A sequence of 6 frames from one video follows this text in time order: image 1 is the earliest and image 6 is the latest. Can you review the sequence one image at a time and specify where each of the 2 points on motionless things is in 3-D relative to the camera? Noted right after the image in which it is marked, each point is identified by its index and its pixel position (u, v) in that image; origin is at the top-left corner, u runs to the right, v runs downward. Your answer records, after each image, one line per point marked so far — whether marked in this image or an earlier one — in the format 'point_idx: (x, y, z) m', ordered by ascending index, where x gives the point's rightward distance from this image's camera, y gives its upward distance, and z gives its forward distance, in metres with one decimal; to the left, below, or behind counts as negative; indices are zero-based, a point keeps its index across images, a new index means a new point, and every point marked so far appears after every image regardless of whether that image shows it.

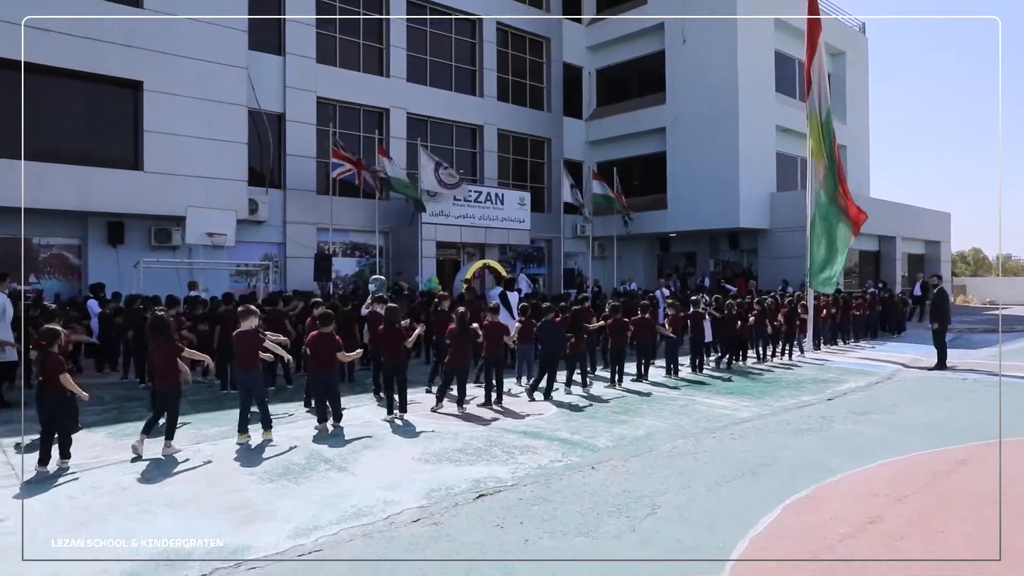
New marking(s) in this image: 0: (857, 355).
0: (+6.8, -1.4, +14.6) m
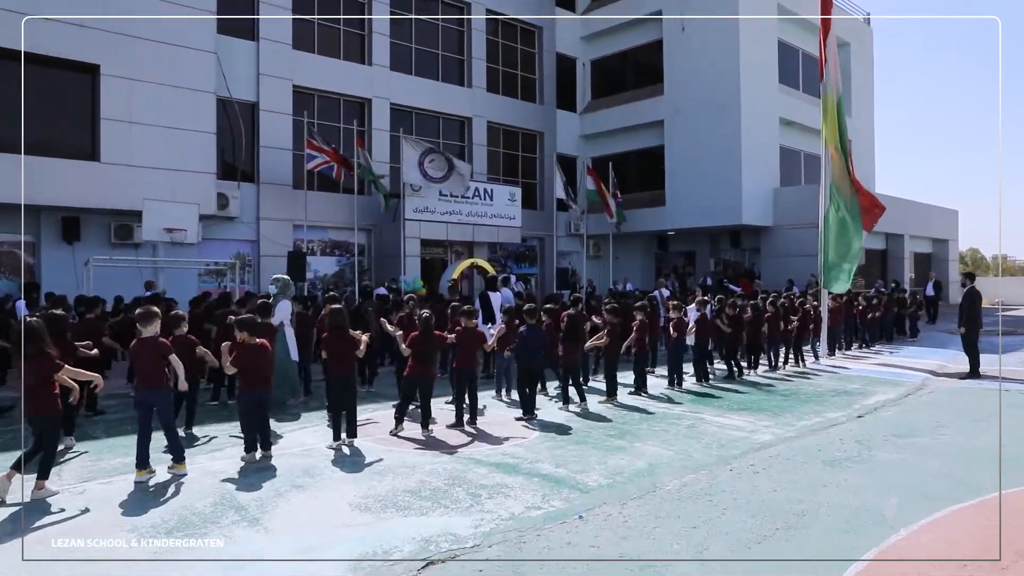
0: (+6.5, -1.4, +13.2) m
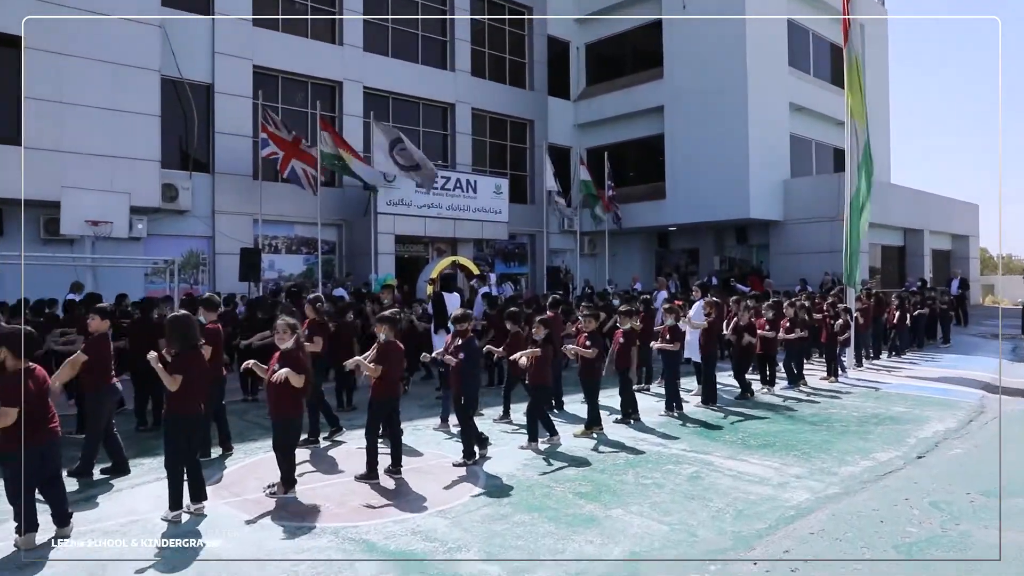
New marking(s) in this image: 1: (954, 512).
0: (+6.1, -1.3, +11.1) m
1: (+2.8, -1.4, +4.7) m
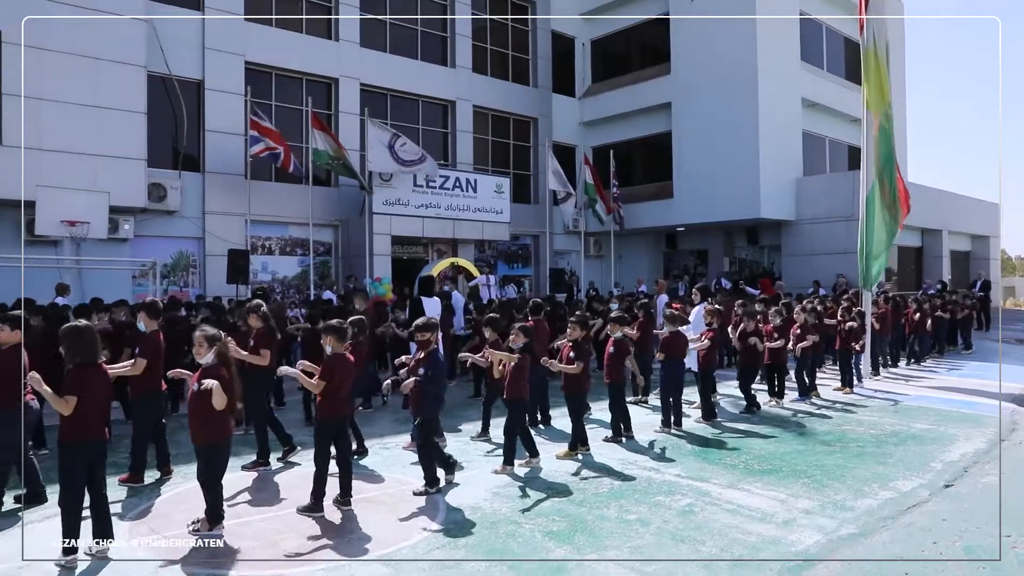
0: (+5.9, -1.4, +10.3) m
1: (+2.6, -1.4, +4.0) m
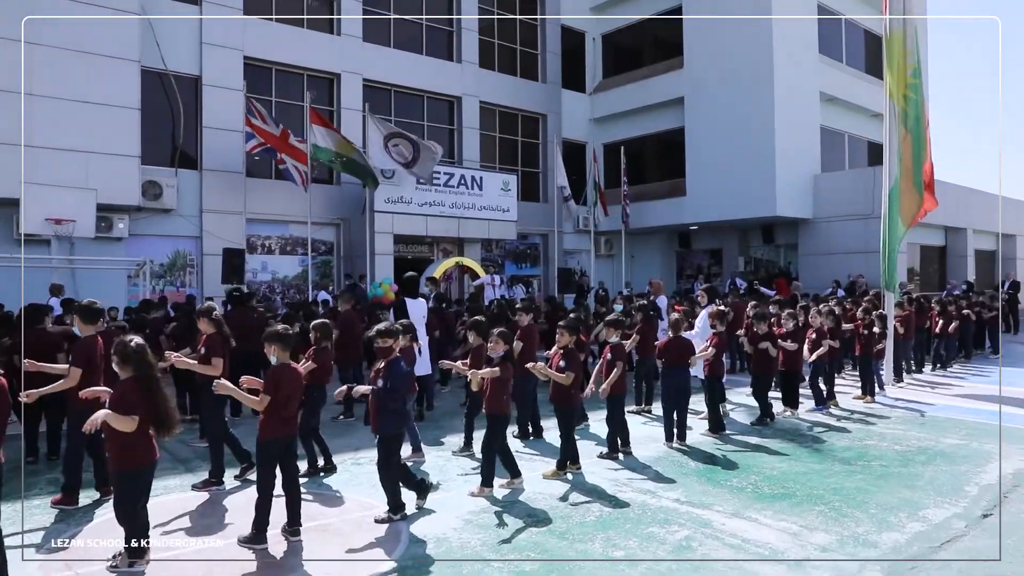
0: (+5.9, -1.4, +9.6) m
1: (+2.4, -1.5, +3.3) m
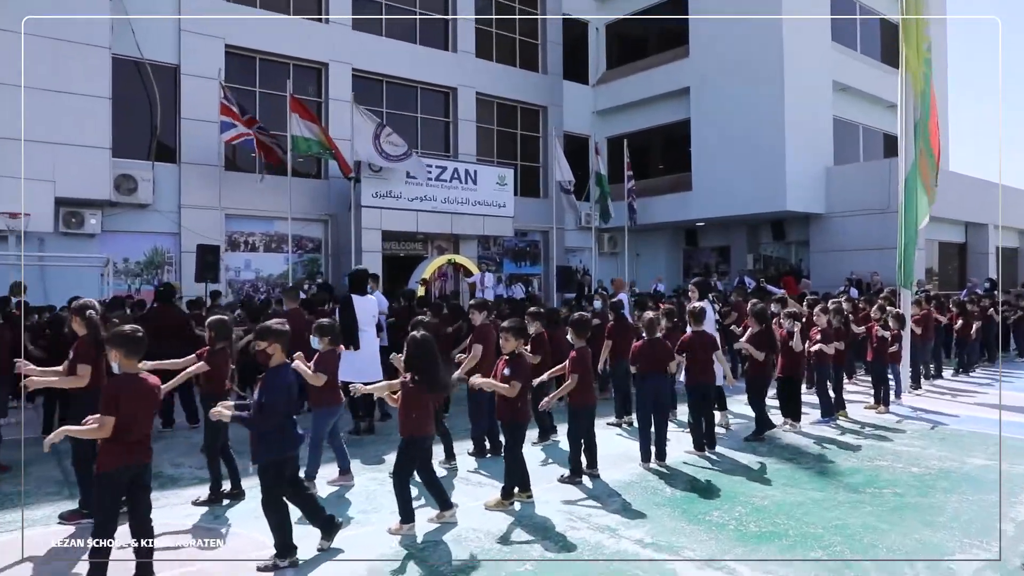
0: (+5.6, -1.4, +8.6) m
1: (+2.0, -1.4, +2.4) m
